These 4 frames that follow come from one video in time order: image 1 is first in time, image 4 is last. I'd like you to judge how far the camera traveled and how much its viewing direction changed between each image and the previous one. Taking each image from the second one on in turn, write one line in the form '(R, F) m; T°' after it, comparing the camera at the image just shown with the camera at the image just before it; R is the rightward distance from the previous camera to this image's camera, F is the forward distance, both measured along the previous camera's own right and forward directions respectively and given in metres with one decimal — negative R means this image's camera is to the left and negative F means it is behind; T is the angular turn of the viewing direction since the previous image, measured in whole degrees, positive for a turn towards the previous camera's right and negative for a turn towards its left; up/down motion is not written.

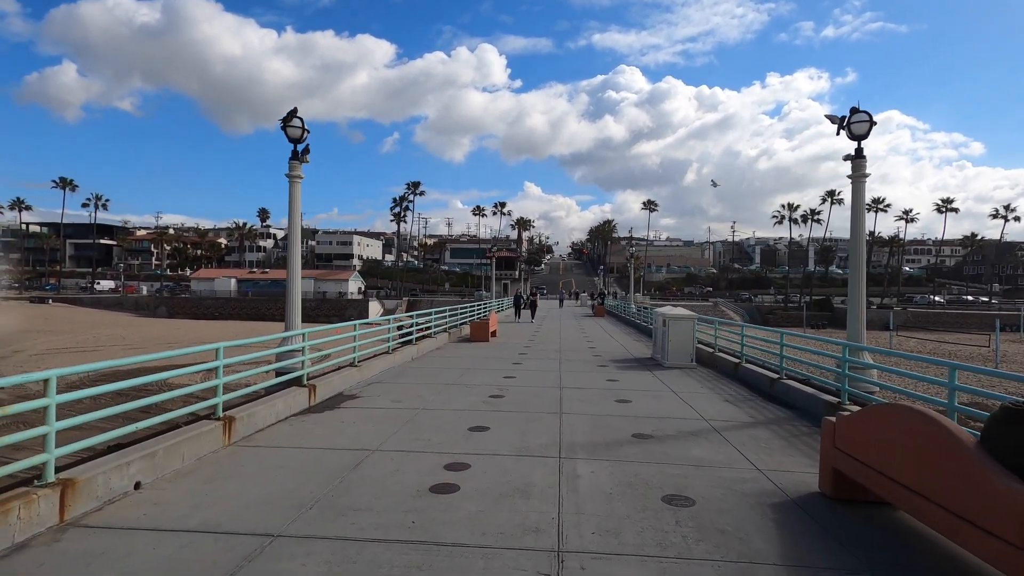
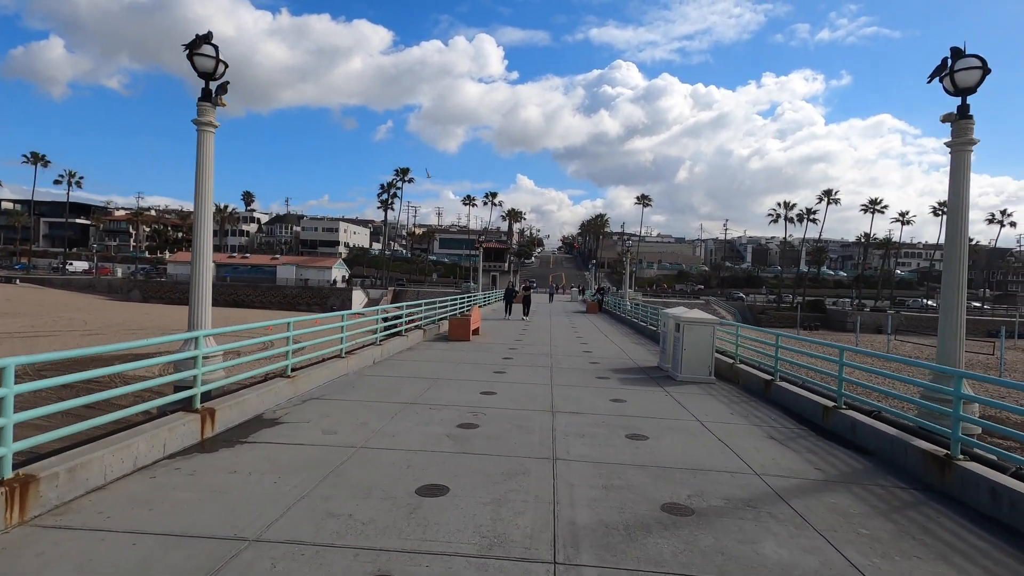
(+0.1, +2.3) m; +1°
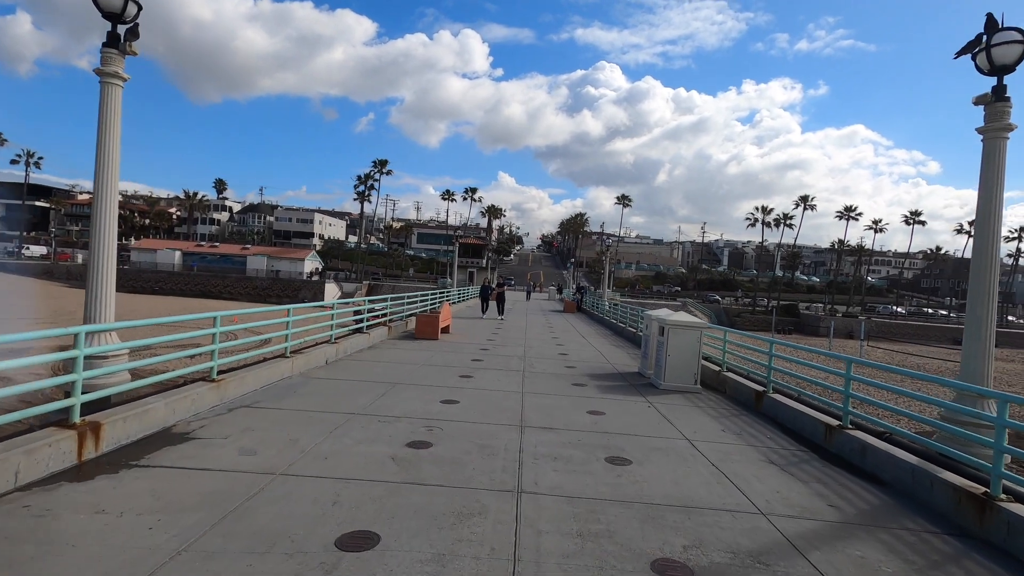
(+0.1, +1.0) m; +2°
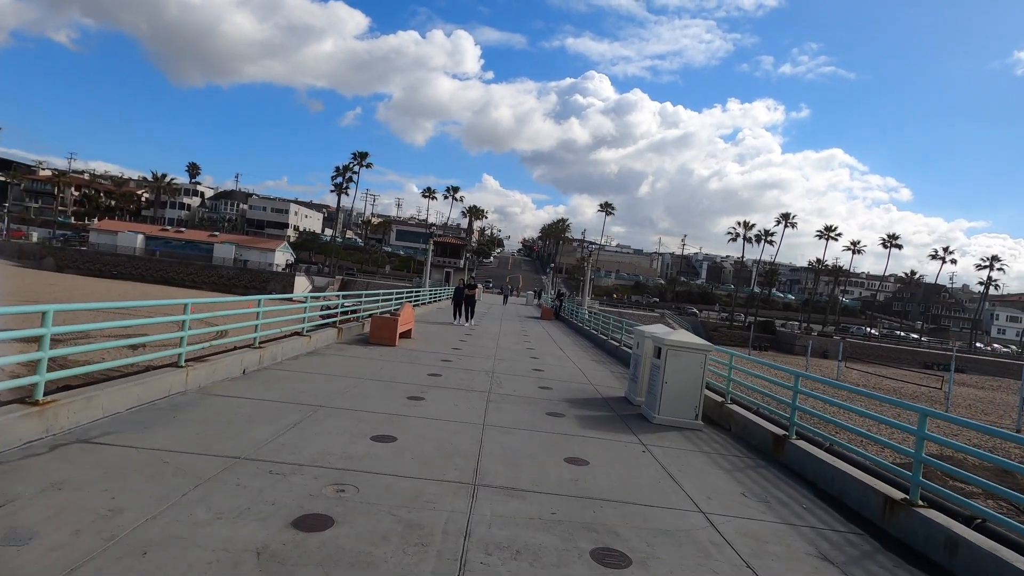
(+0.2, +1.9) m; +2°
